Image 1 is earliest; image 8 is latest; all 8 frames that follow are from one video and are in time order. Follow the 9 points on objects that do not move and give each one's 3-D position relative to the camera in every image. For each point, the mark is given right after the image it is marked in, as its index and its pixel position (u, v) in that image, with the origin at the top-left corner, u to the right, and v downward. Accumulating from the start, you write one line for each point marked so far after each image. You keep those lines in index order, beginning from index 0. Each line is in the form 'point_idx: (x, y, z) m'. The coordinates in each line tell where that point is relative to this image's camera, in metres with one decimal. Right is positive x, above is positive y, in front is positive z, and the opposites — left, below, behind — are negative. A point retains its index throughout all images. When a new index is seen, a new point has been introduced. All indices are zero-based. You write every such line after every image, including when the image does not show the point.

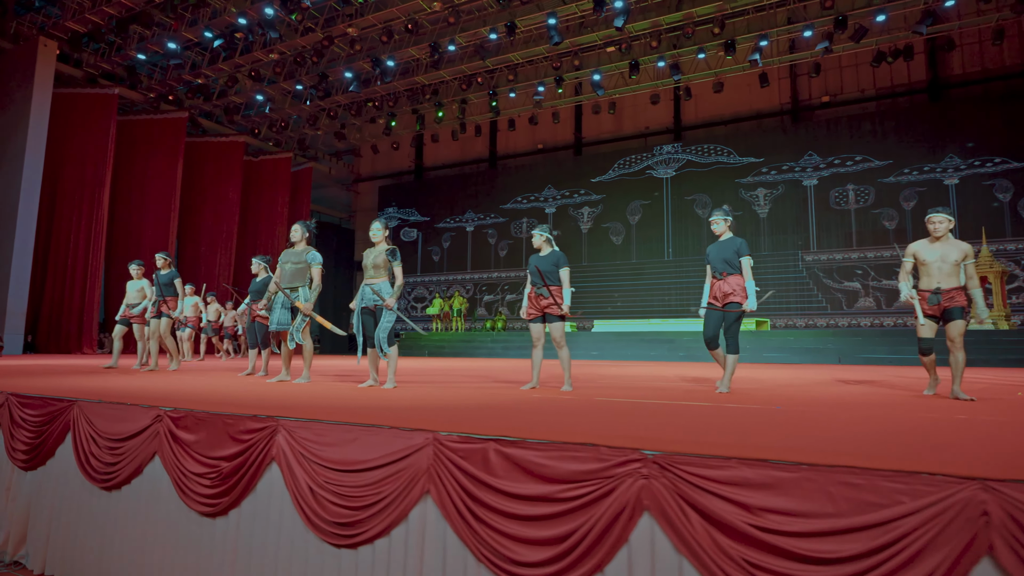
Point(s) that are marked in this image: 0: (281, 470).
0: (-0.7, -0.6, +1.8) m
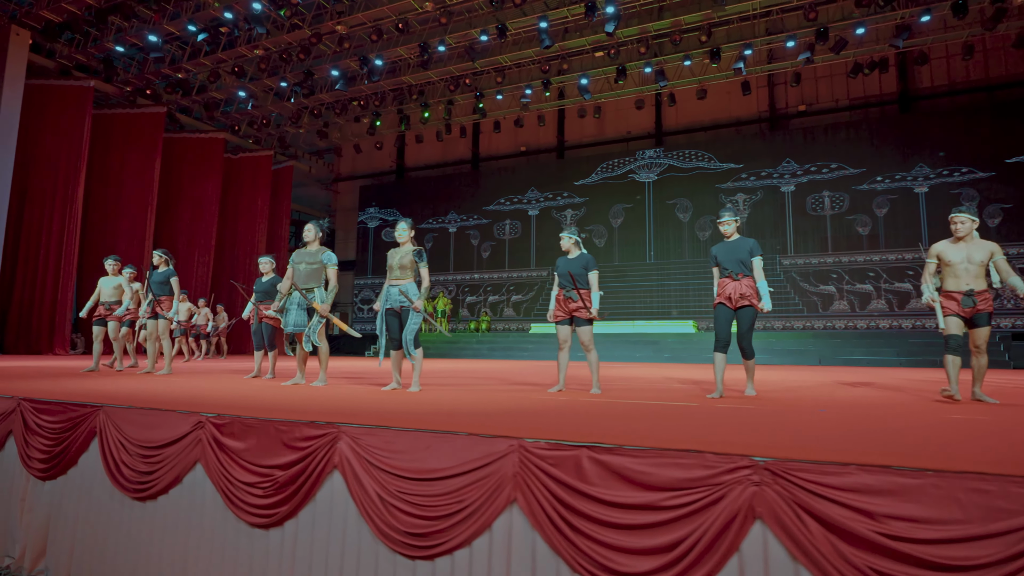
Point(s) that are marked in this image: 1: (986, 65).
0: (-0.5, -0.6, +1.8) m
1: (+8.9, +4.2, +10.5) m
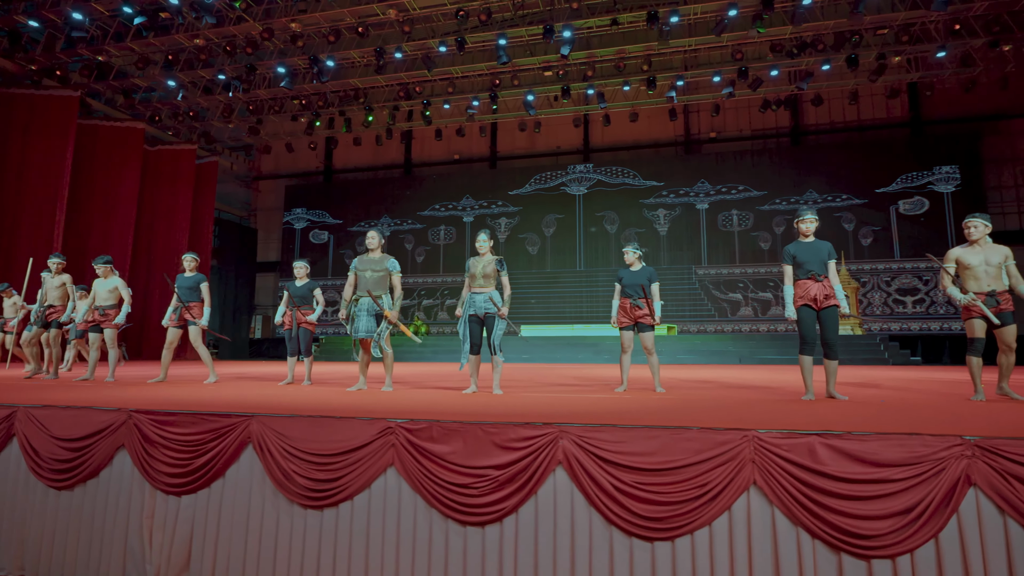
0: (+0.2, -0.7, +2.1) m
1: (+7.7, +4.0, +12.5) m
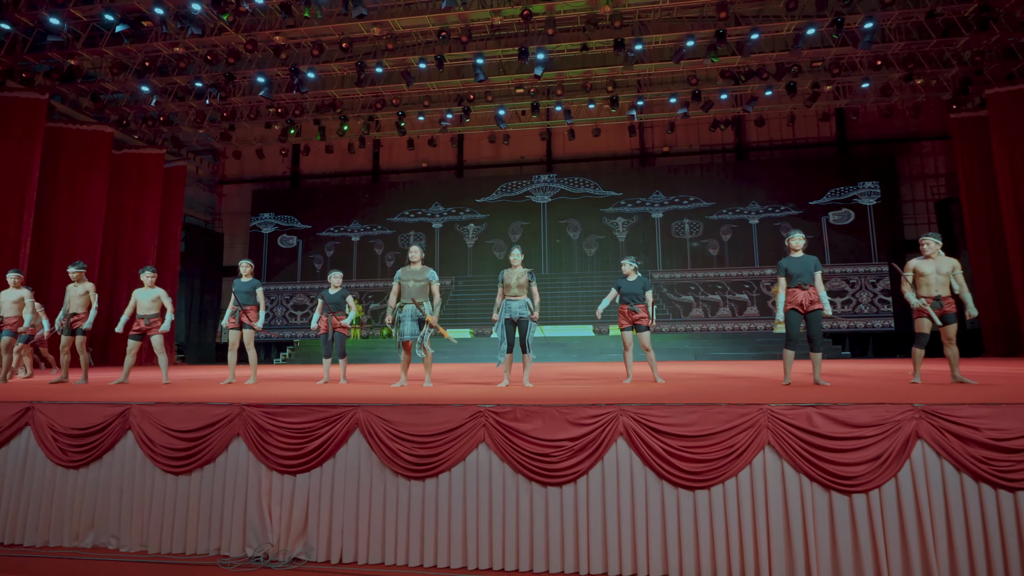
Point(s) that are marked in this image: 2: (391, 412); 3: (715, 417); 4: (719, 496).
0: (+0.6, -0.7, +2.7) m
1: (+7.0, +3.9, +13.8) m
2: (-0.6, -0.6, +2.9) m
3: (+1.0, -0.6, +2.7) m
4: (+1.0, -1.0, +2.6) m
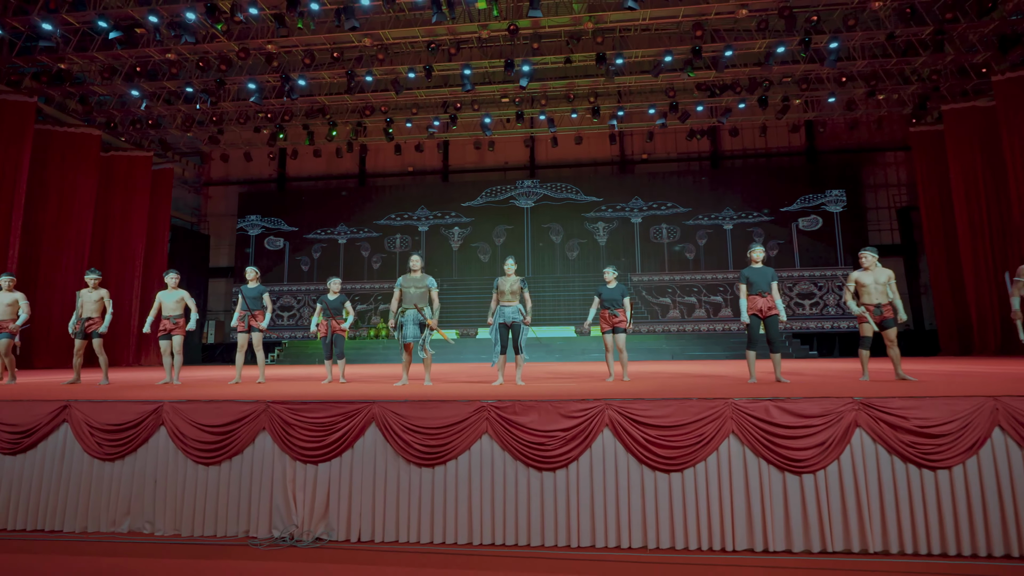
0: (+0.6, -0.8, +3.1) m
1: (+6.6, +3.8, +14.4) m
2: (-0.6, -0.7, +3.3) m
3: (+1.0, -0.7, +3.1) m
4: (+1.0, -1.0, +3.0) m
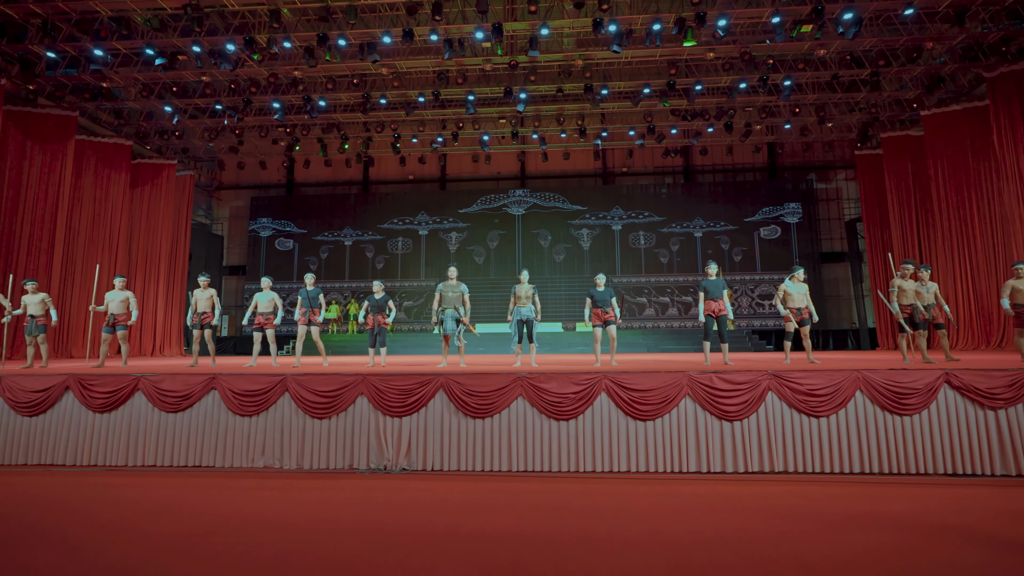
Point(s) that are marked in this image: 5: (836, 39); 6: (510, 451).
0: (+0.8, -0.9, +4.5) m
1: (+6.4, +3.8, +16.1) m
2: (-0.4, -0.8, +4.7) m
3: (+1.2, -0.8, +4.6) m
4: (+1.2, -1.1, +4.5) m
5: (+6.3, +4.9, +10.9) m
6: (0.0, -1.3, +4.6) m
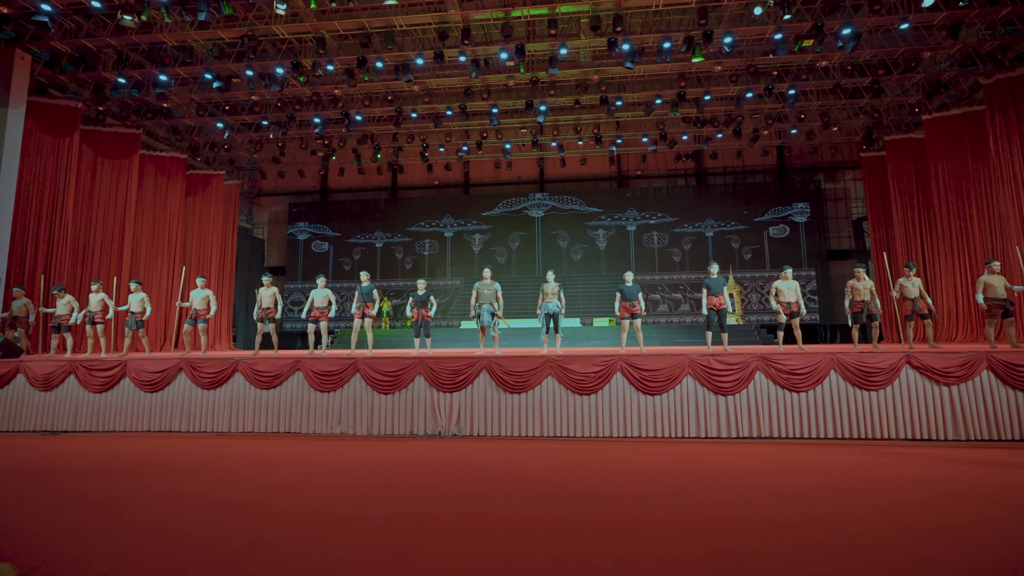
0: (+1.1, -0.8, +5.5) m
1: (+7.0, +3.9, +16.9) m
2: (-0.1, -0.7, +5.6) m
3: (+1.5, -0.7, +5.5) m
4: (+1.5, -1.1, +5.4) m
5: (+6.8, +4.9, +11.6) m
6: (+0.3, -1.3, +5.5) m
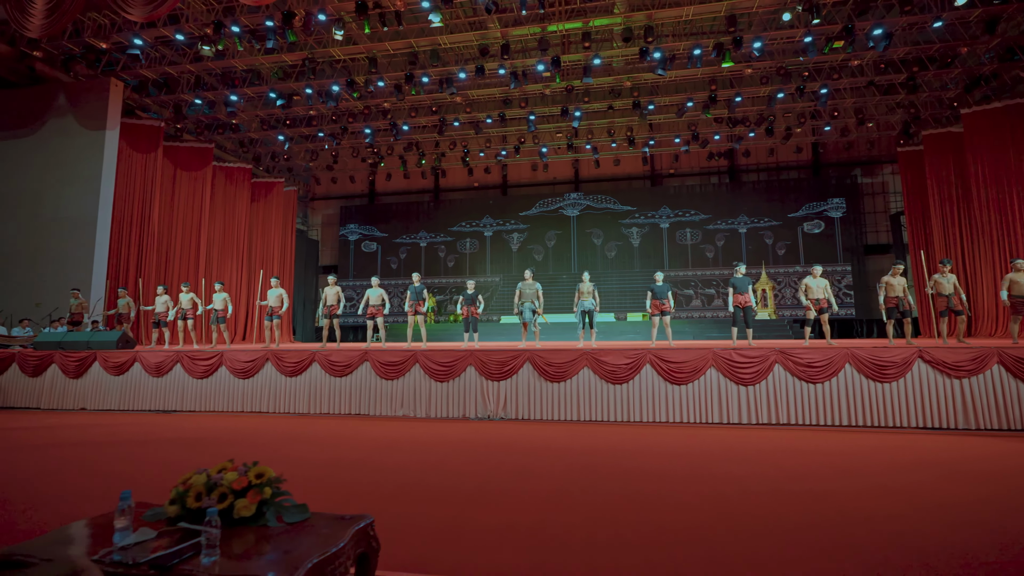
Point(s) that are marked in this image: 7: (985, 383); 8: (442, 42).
0: (+1.5, -0.9, +6.1) m
1: (+8.1, +4.0, +17.1) m
2: (+0.3, -0.7, +6.4) m
3: (+1.9, -0.7, +6.1) m
4: (+1.9, -1.1, +6.1) m
5: (+7.6, +5.0, +11.9) m
6: (+0.7, -1.3, +6.2) m
7: (+4.9, -1.0, +5.9) m
8: (-1.3, +4.7, +10.8) m
